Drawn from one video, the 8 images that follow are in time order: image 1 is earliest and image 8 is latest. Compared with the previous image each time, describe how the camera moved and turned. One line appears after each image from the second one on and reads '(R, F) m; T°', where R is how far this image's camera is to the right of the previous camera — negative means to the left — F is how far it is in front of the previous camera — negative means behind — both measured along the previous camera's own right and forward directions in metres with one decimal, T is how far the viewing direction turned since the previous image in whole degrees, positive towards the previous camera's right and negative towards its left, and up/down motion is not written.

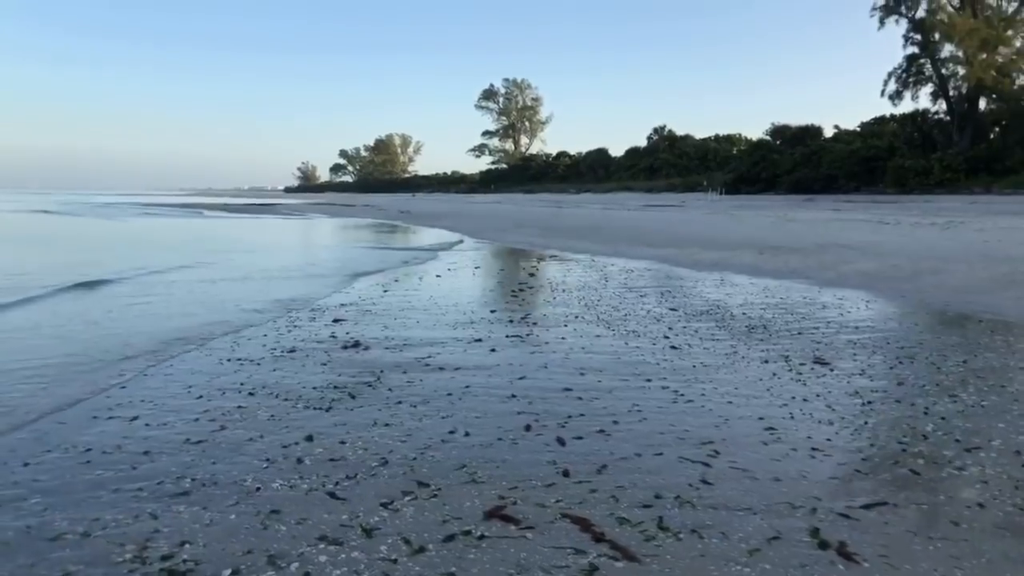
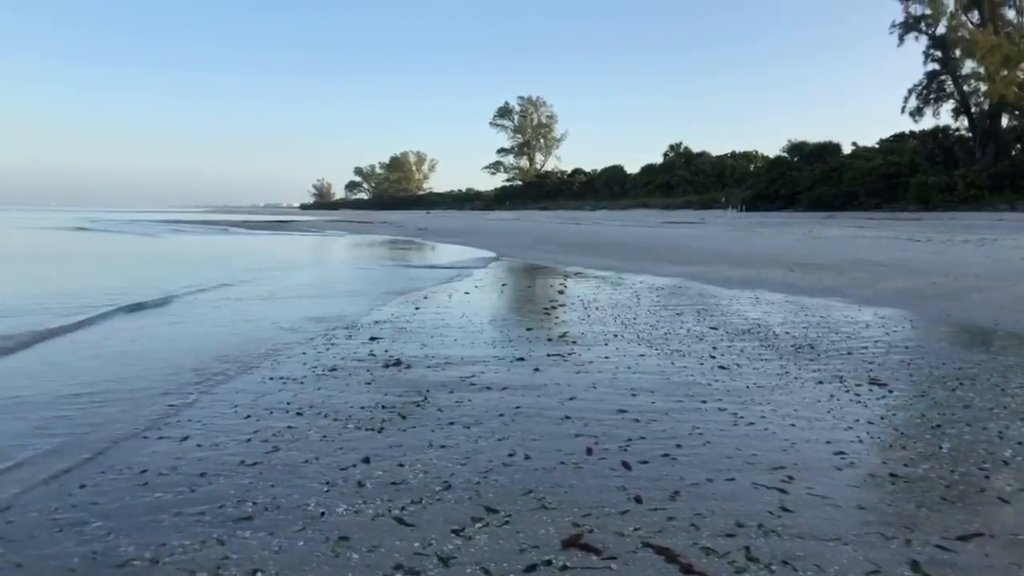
(-0.3, +0.1) m; -1°
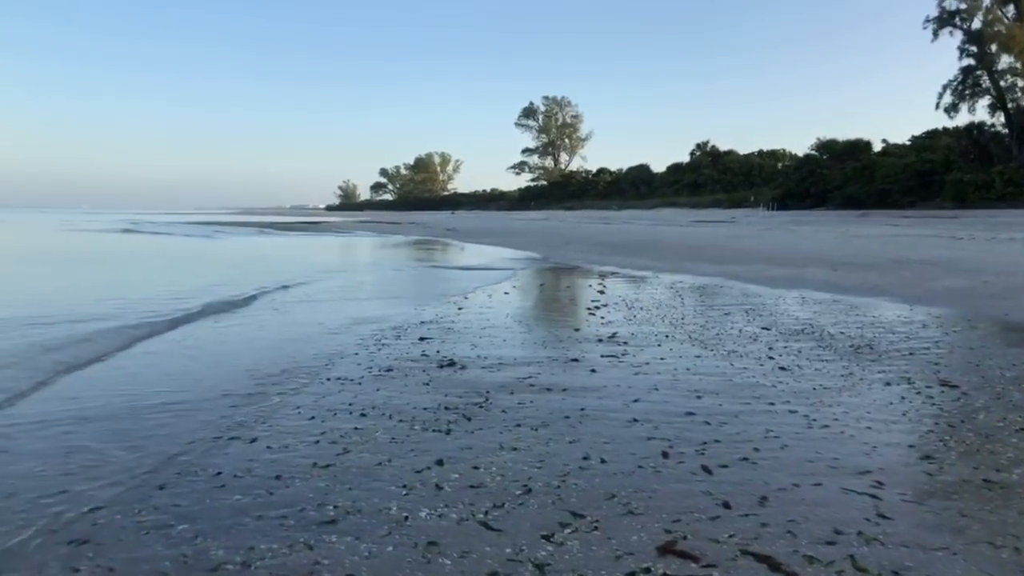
(-0.3, +0.1) m; -2°
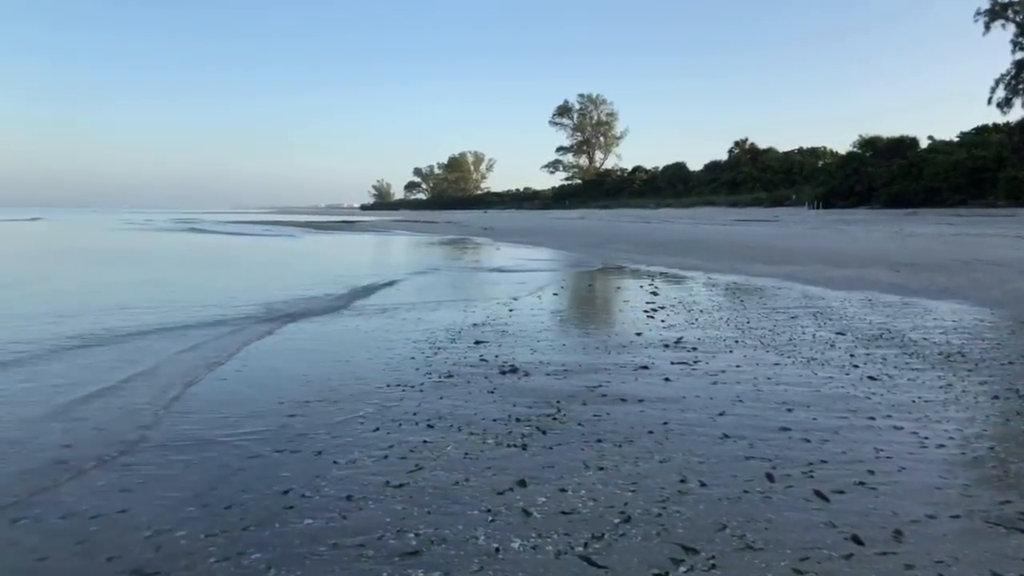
(-0.4, +0.4) m; -2°
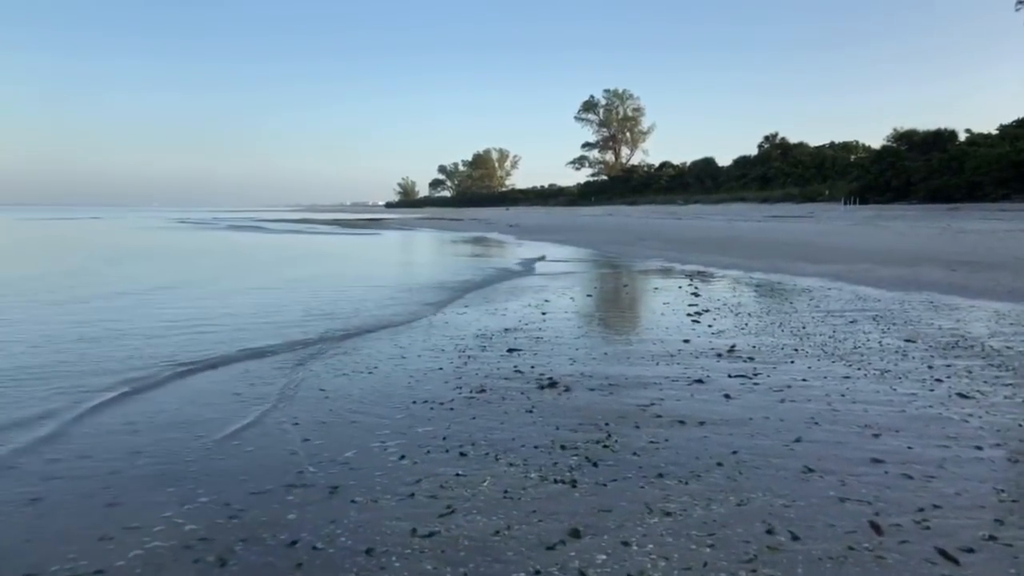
(-0.1, +0.8) m; -2°
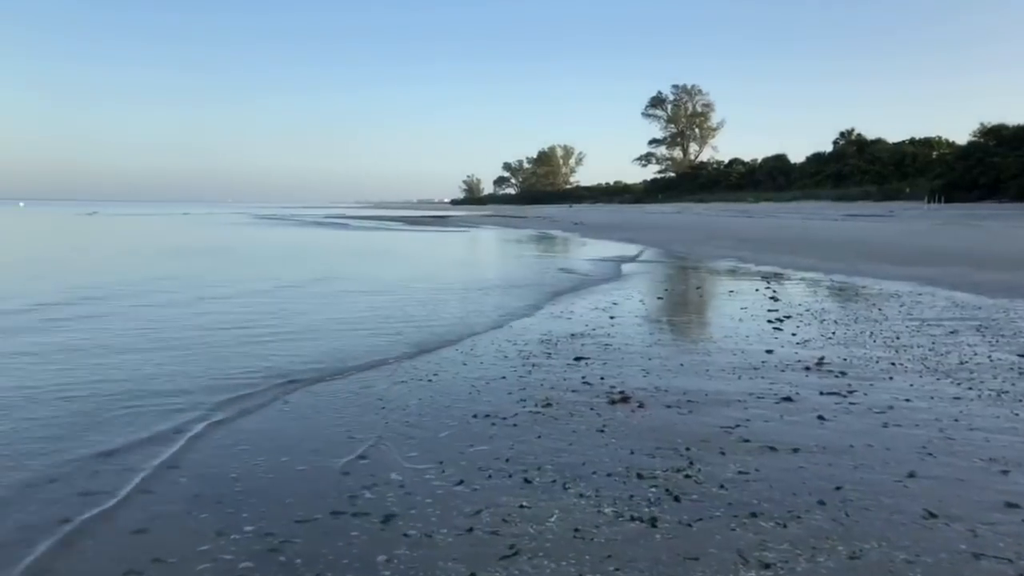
(-0.1, +0.5) m; -5°
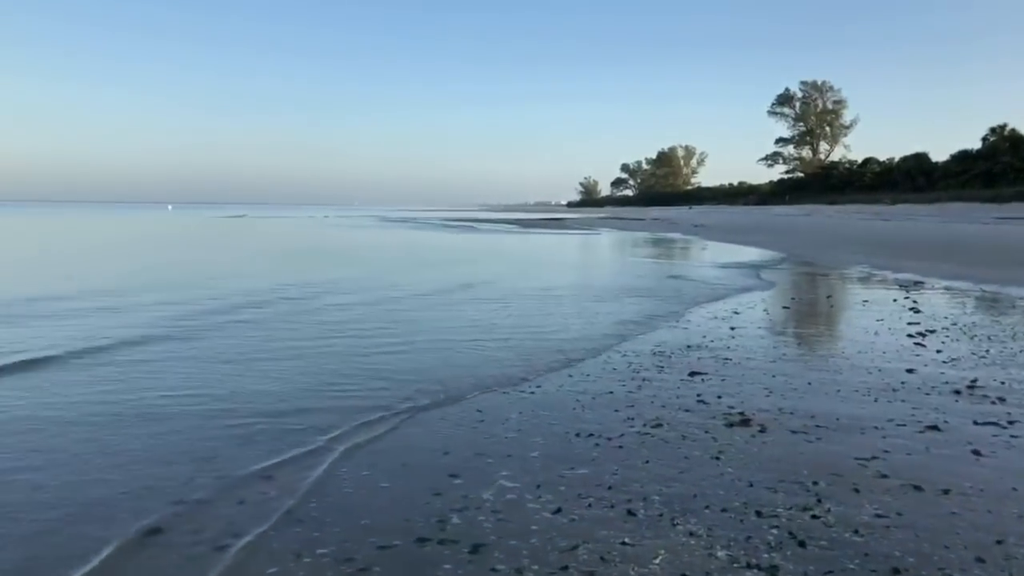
(+0.1, +0.4) m; -8°
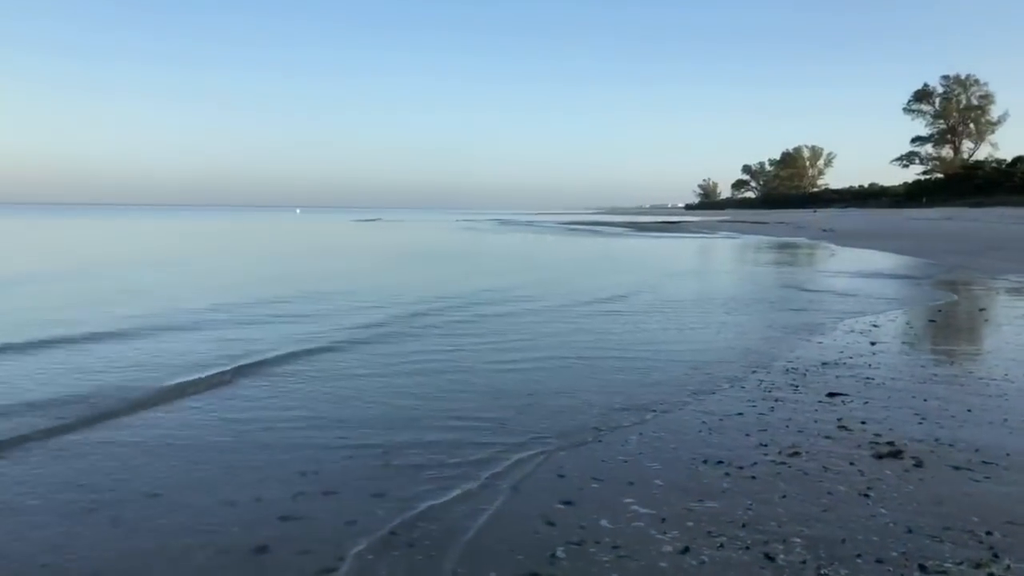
(-0.1, +0.3) m; -8°
